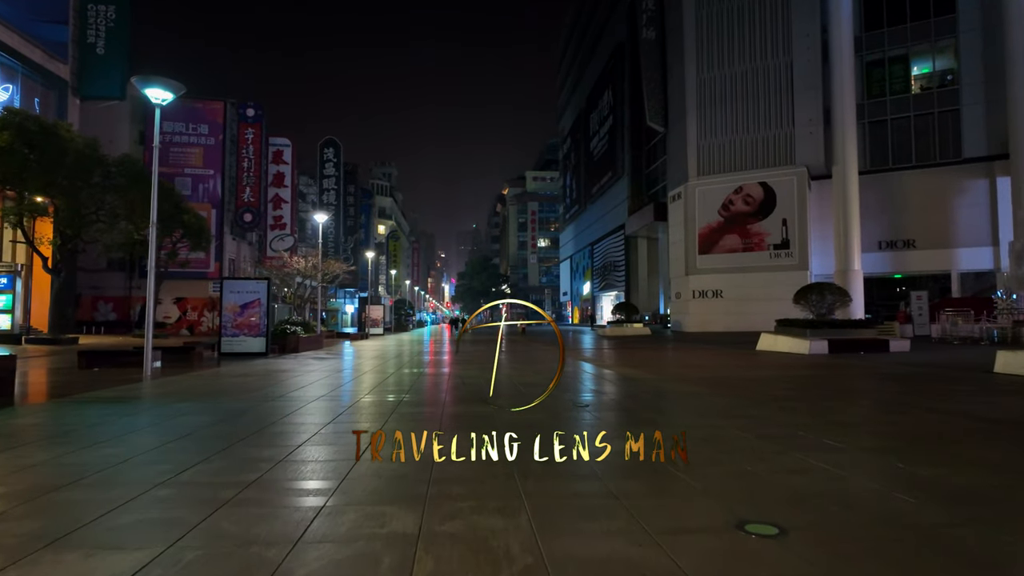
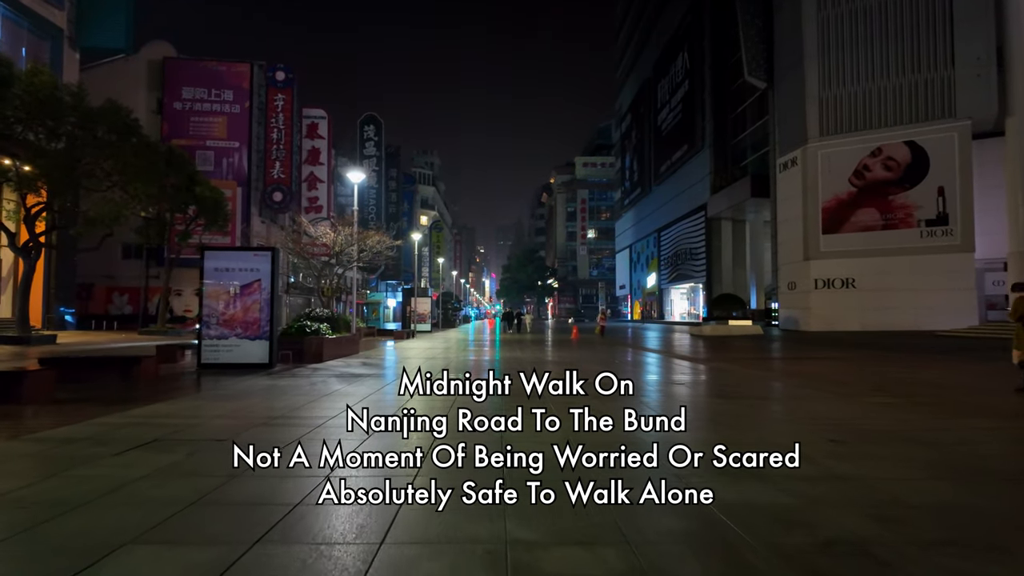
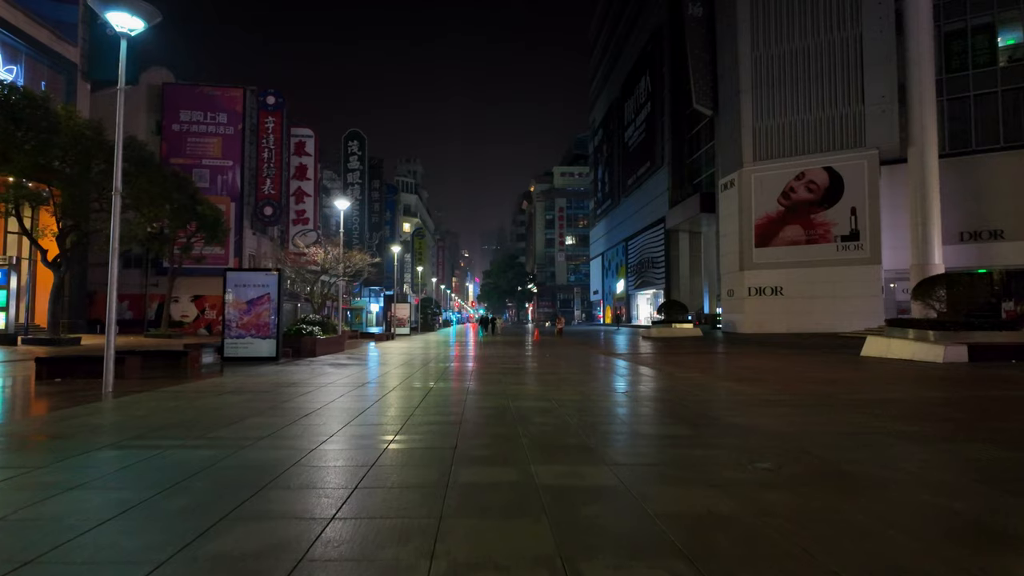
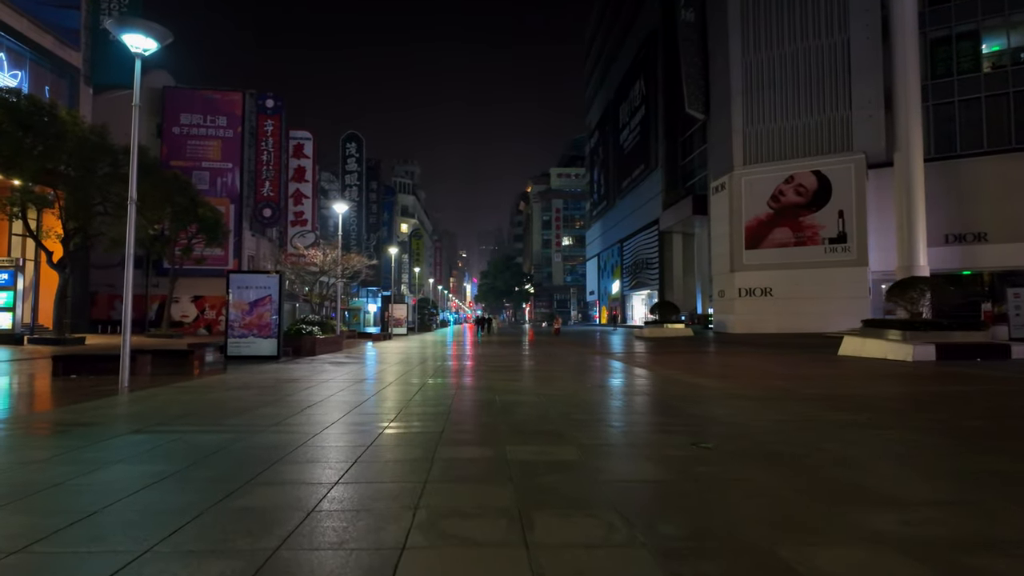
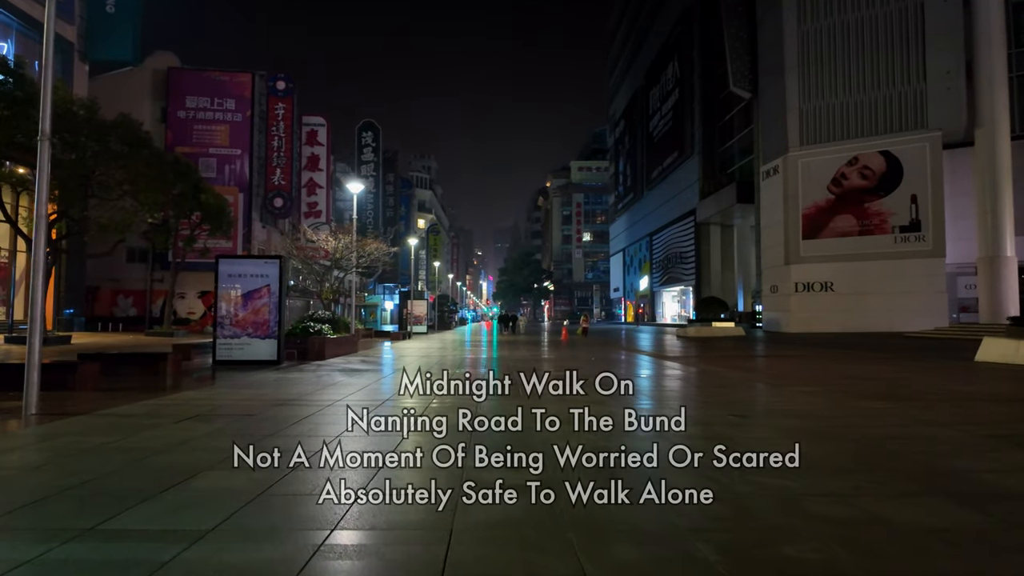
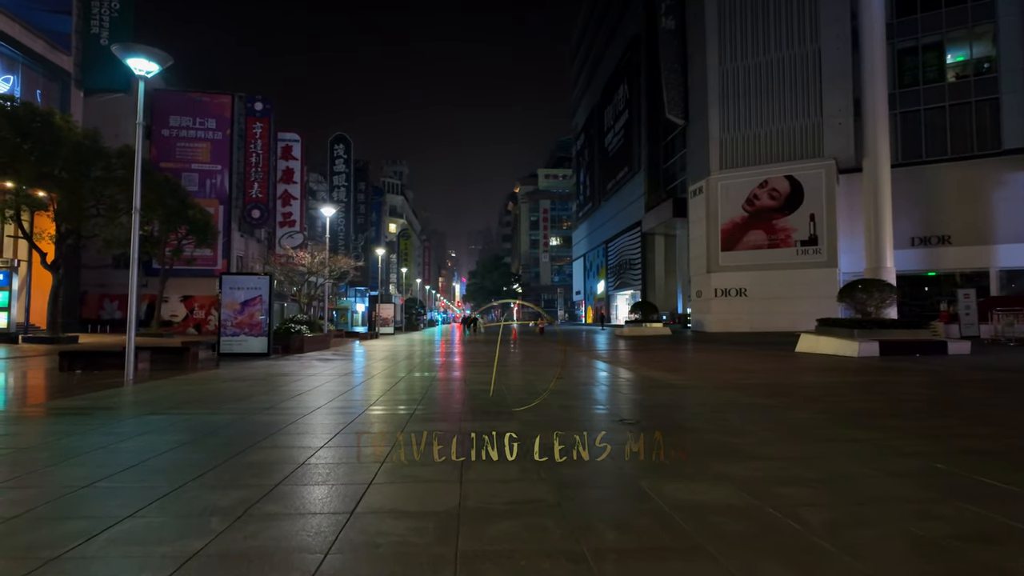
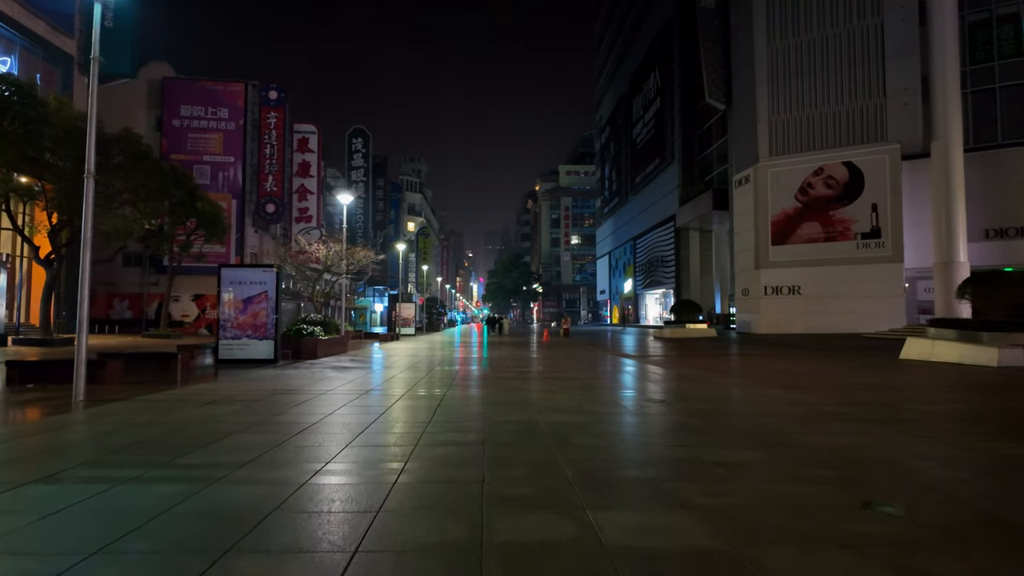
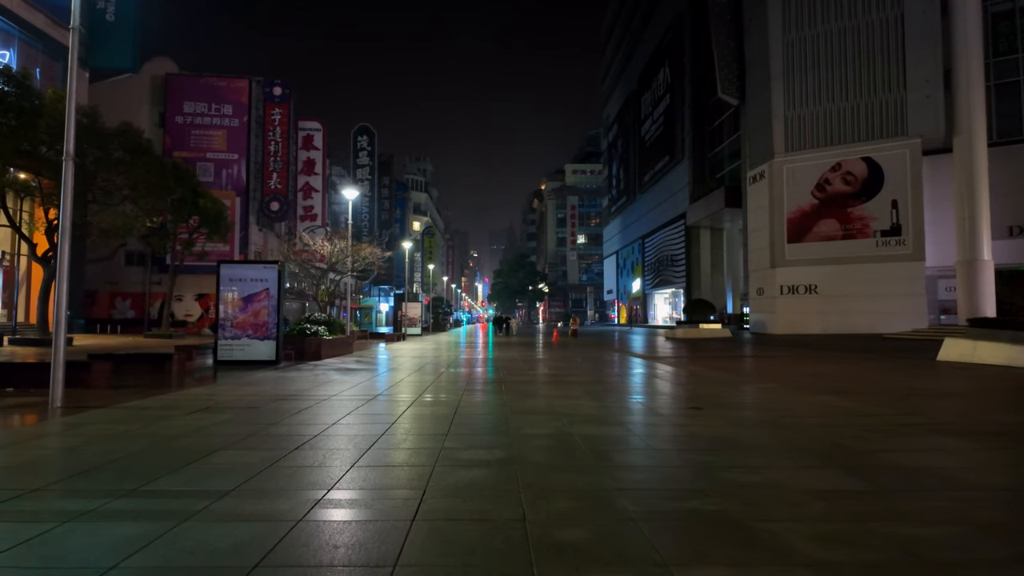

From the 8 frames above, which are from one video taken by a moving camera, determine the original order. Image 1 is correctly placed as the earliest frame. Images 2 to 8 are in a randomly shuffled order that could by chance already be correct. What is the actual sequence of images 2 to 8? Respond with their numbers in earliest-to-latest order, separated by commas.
6, 4, 3, 7, 8, 5, 2
